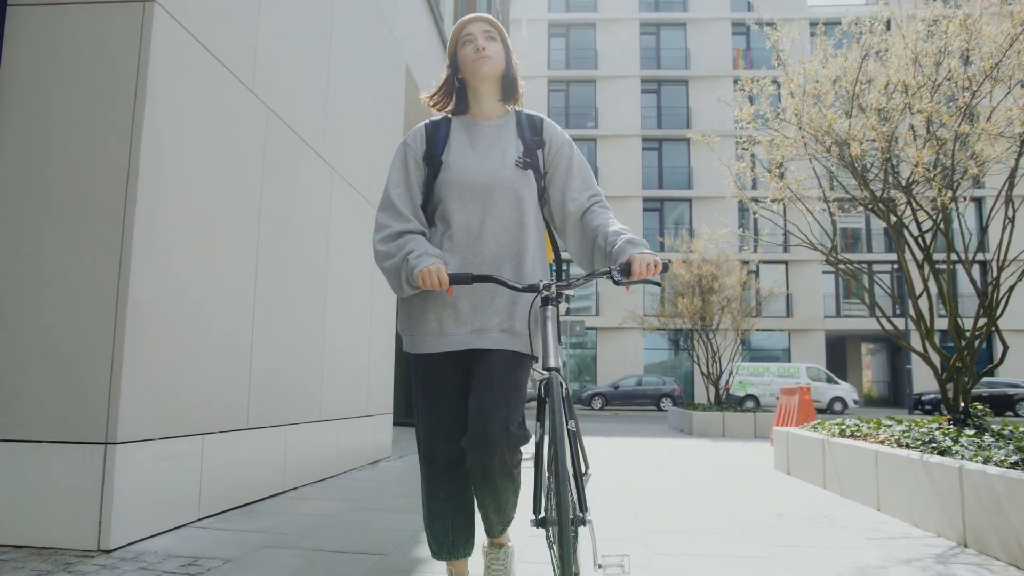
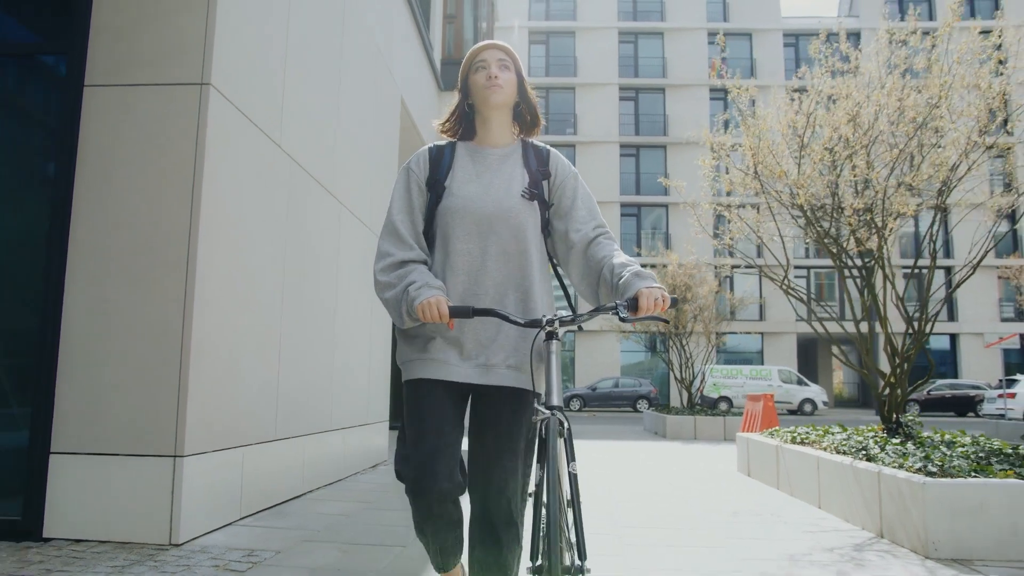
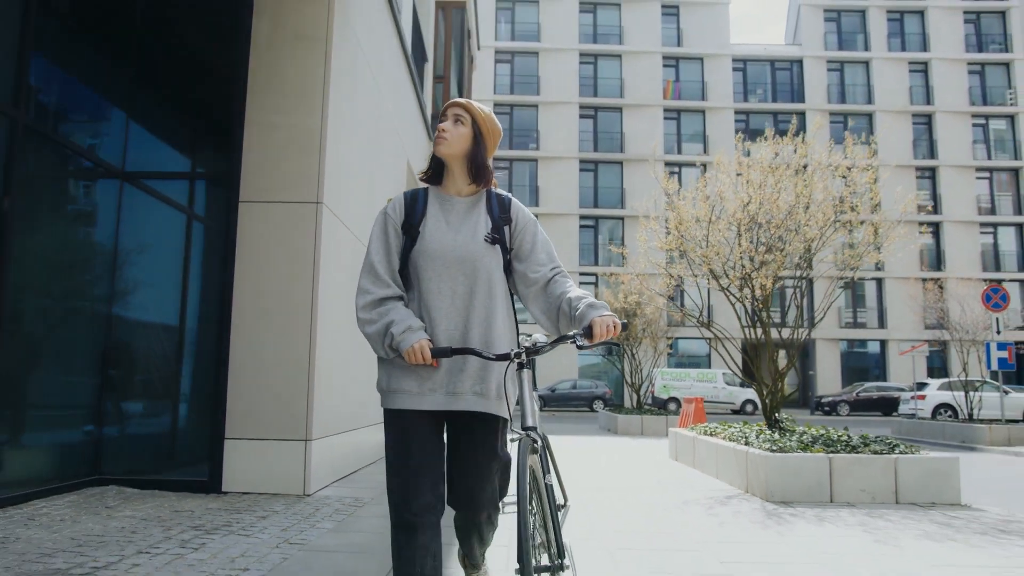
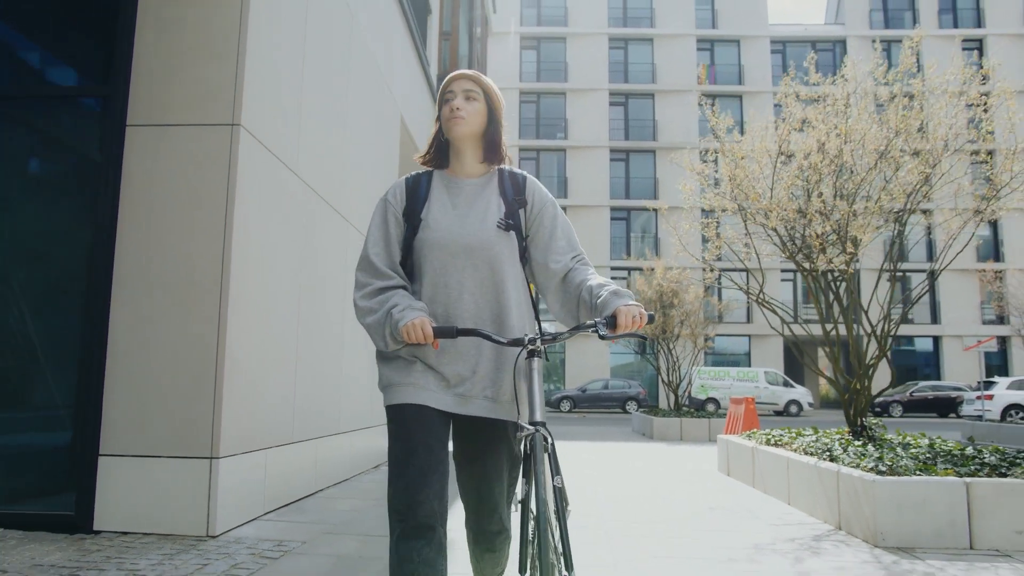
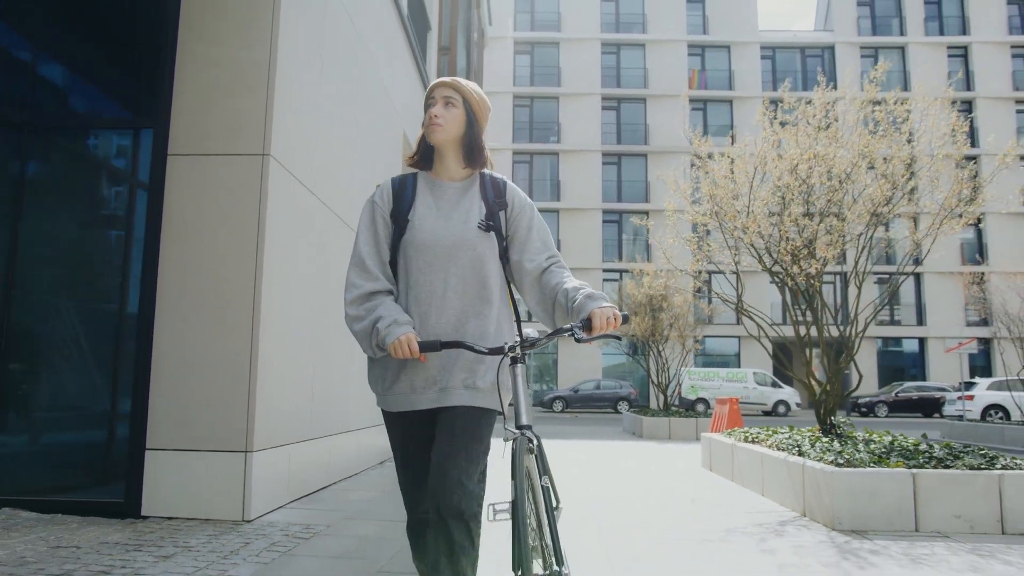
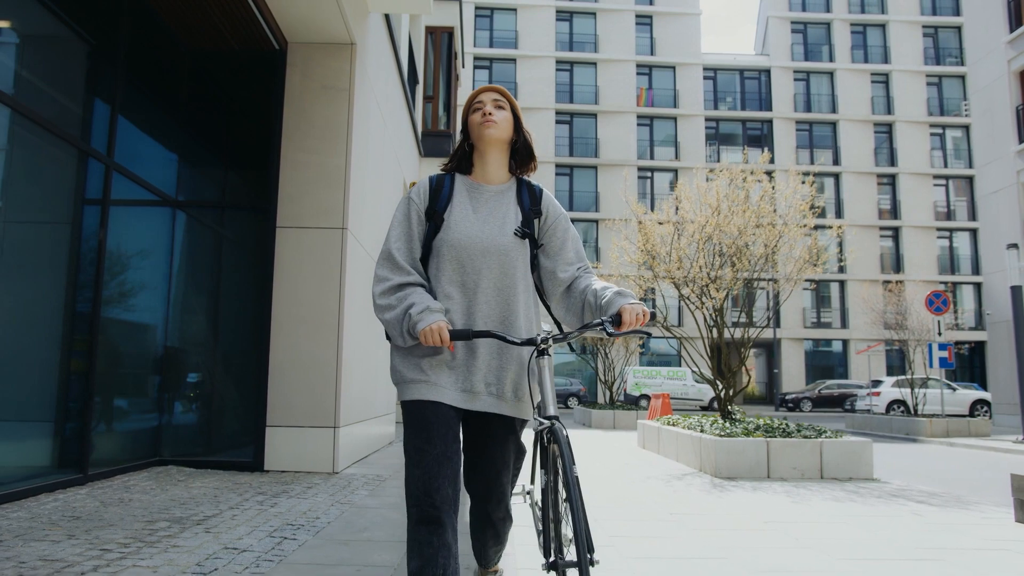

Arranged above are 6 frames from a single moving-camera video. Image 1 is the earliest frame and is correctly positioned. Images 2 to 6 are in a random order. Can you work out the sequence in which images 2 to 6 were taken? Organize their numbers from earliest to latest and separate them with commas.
2, 4, 5, 3, 6
